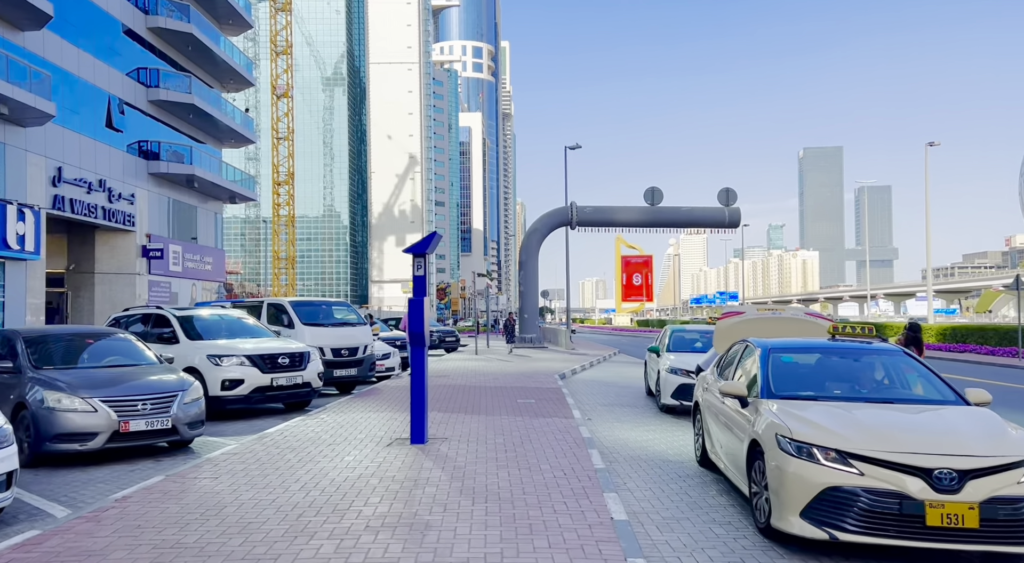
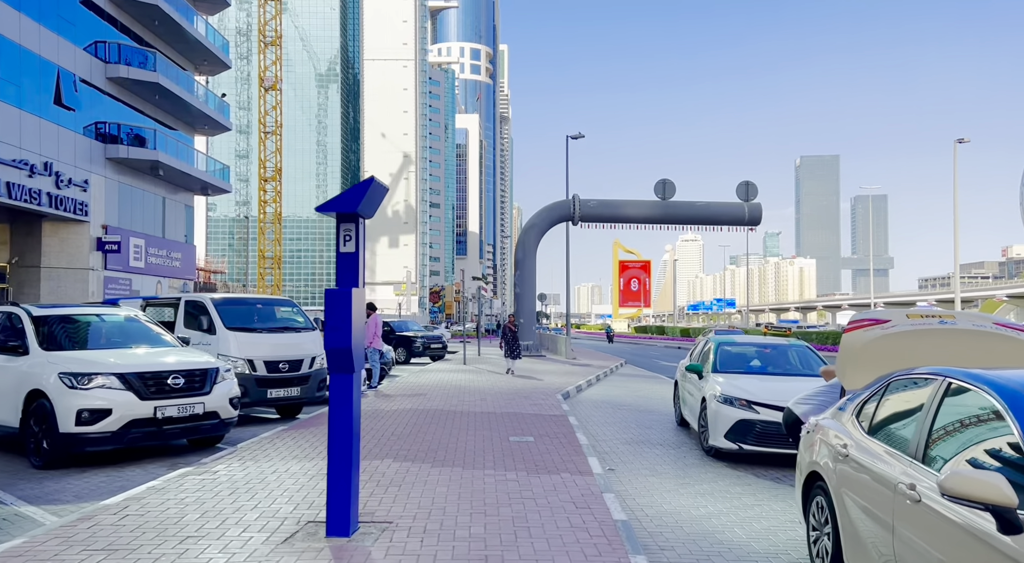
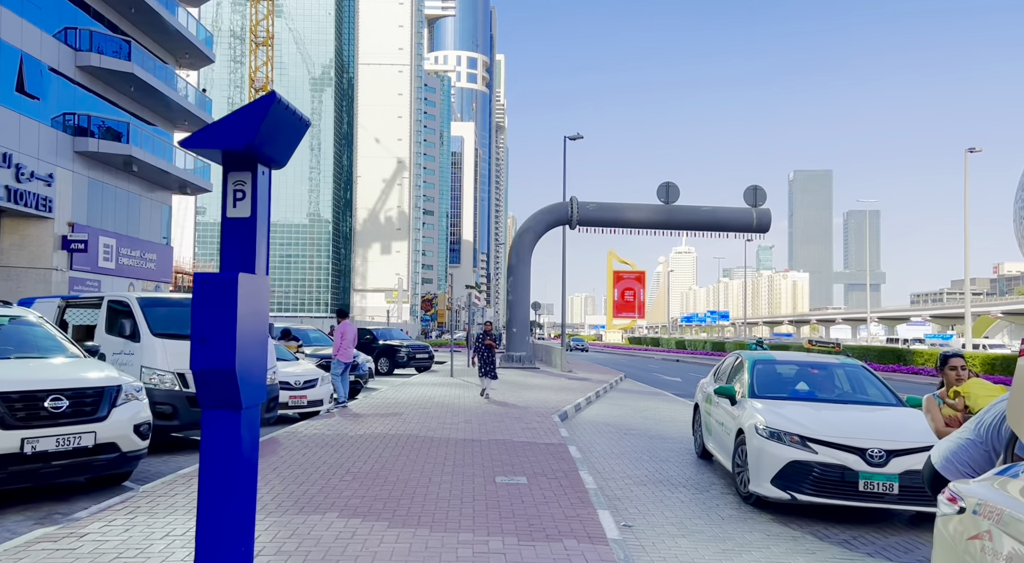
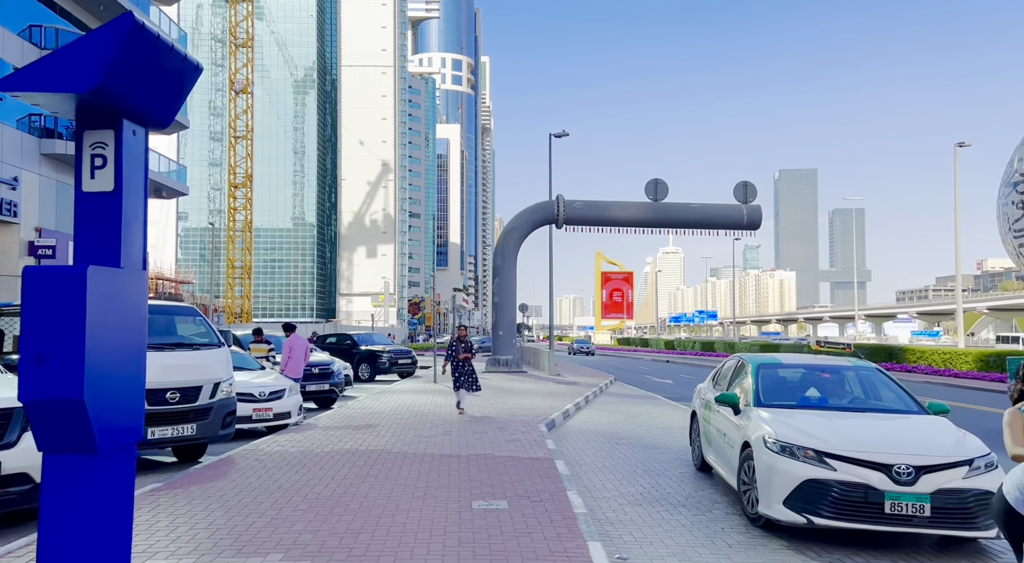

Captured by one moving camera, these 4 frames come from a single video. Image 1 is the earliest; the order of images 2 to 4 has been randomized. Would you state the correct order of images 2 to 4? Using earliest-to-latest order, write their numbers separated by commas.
2, 3, 4
